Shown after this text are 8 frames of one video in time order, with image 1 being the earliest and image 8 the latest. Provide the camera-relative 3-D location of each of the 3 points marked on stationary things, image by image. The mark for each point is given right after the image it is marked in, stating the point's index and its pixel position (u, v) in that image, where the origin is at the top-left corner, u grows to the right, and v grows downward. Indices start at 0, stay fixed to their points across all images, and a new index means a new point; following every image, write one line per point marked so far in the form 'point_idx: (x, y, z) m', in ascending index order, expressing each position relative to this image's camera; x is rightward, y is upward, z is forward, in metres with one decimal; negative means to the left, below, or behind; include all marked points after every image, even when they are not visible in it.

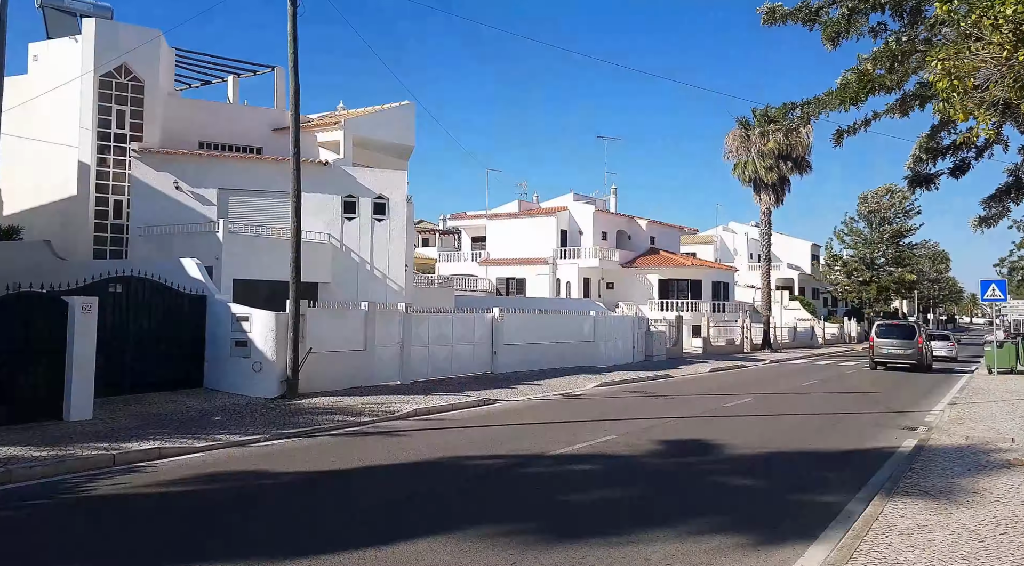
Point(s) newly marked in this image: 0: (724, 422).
0: (+3.7, -2.5, +15.6) m
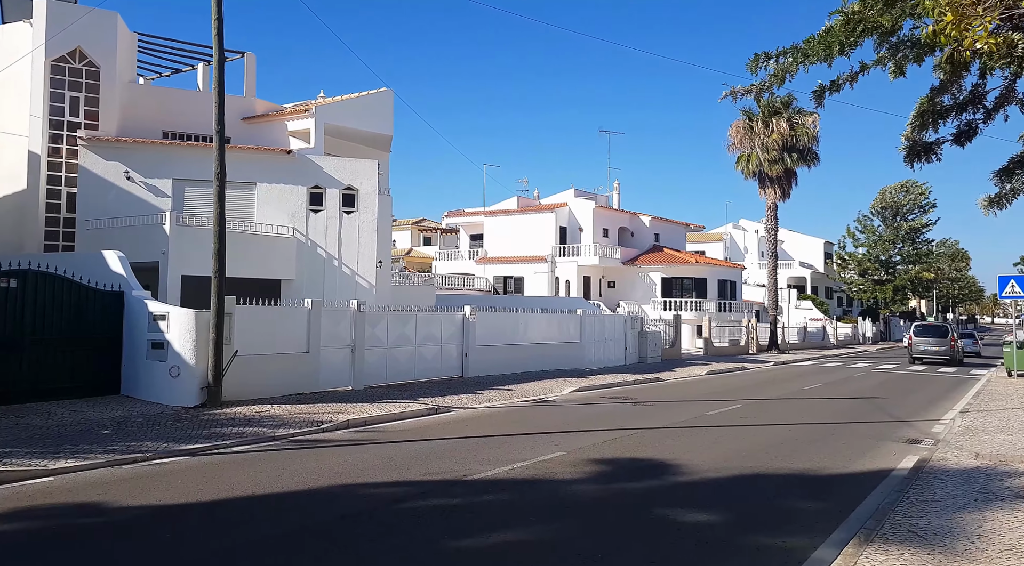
0: (+2.9, -2.4, +13.7) m
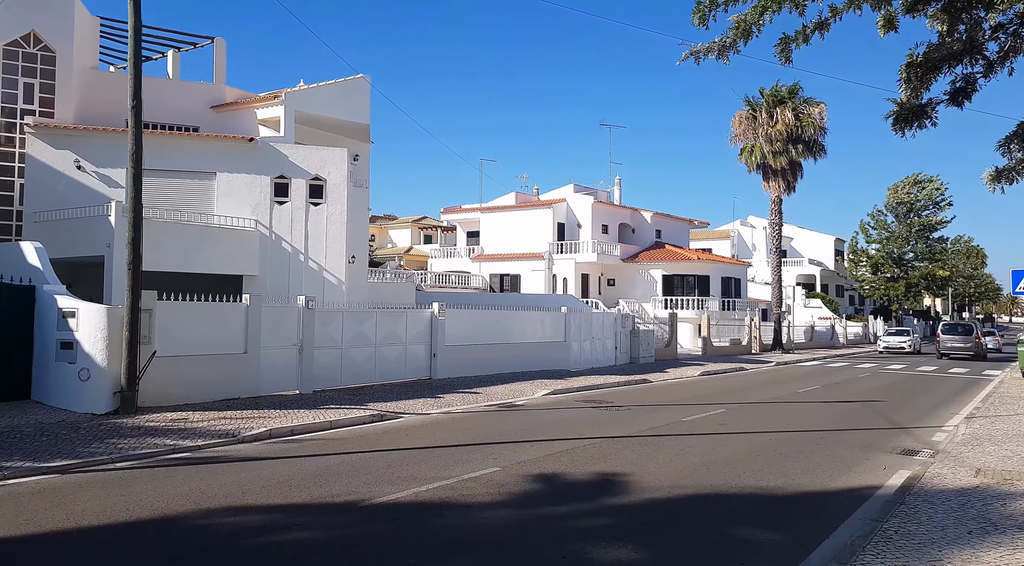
0: (+2.1, -2.2, +12.1) m
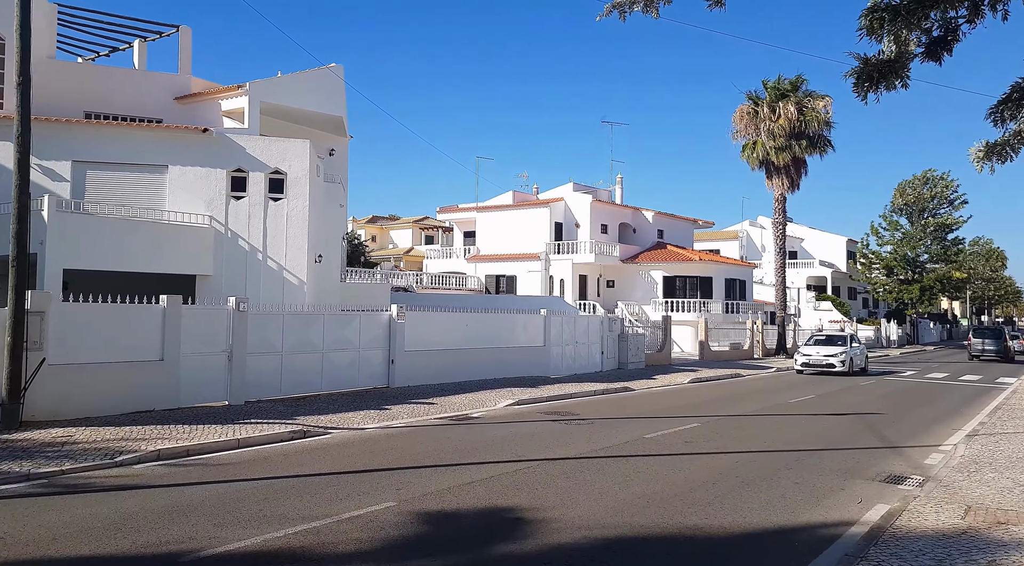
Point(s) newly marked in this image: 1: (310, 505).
0: (+1.1, -2.2, +10.5) m
1: (-1.9, -2.1, +8.1) m
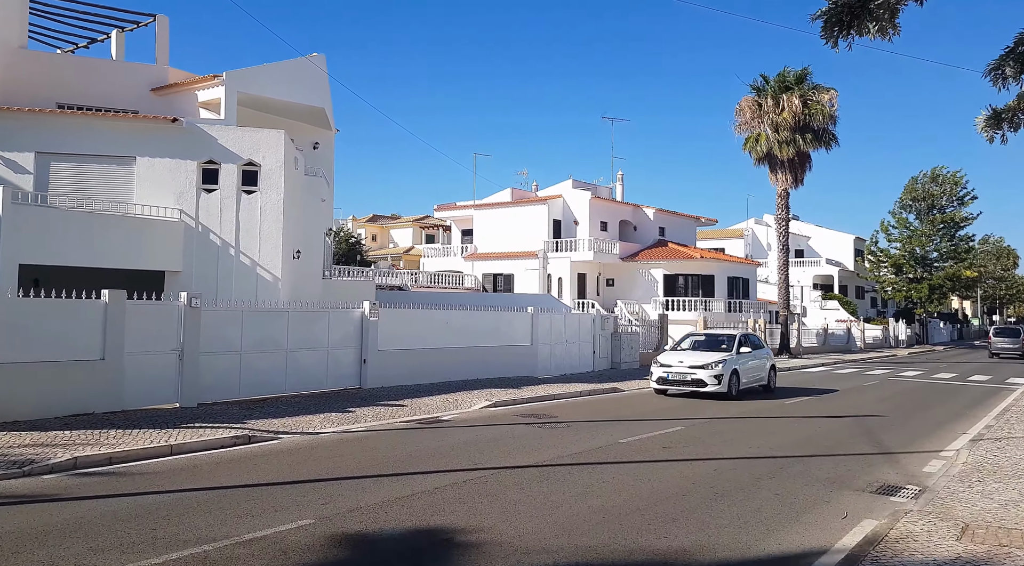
0: (+0.6, -2.1, +9.5) m
1: (-2.5, -2.0, +7.2) m
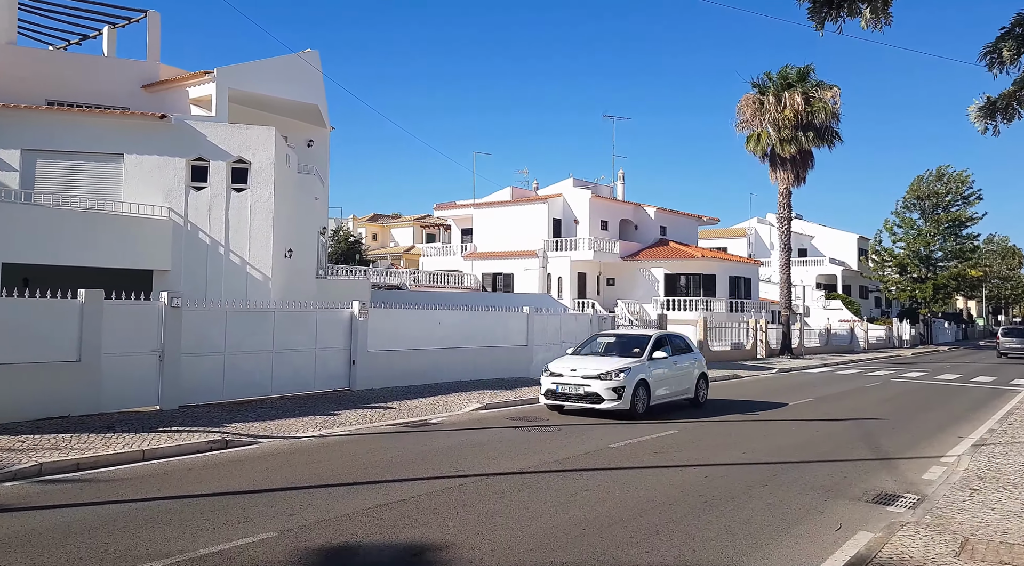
0: (+0.4, -2.1, +9.1) m
1: (-2.7, -2.0, +6.8) m
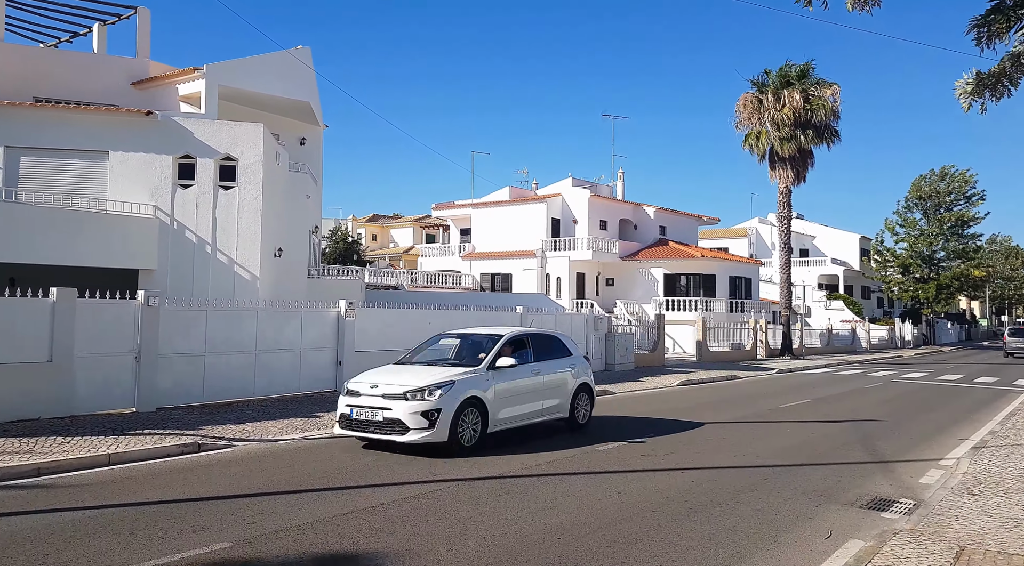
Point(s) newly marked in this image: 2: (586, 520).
0: (+0.2, -2.1, +8.7) m
1: (-2.9, -1.9, +6.4) m
2: (+0.7, -2.1, +7.8) m
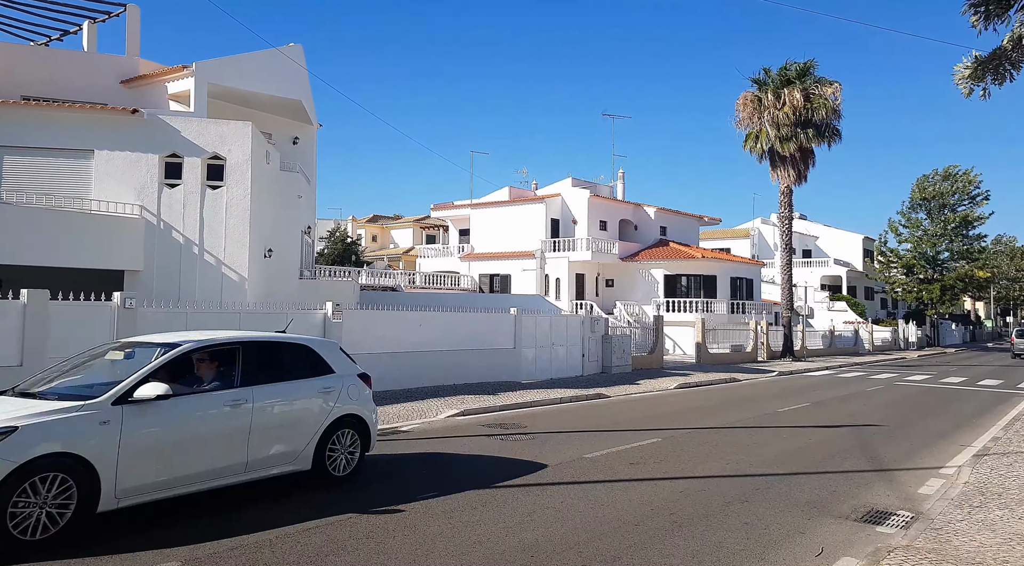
0: (-0.1, -2.1, +8.3) m
1: (-3.1, -1.9, +6.0) m
2: (+0.4, -2.1, +7.4) m
